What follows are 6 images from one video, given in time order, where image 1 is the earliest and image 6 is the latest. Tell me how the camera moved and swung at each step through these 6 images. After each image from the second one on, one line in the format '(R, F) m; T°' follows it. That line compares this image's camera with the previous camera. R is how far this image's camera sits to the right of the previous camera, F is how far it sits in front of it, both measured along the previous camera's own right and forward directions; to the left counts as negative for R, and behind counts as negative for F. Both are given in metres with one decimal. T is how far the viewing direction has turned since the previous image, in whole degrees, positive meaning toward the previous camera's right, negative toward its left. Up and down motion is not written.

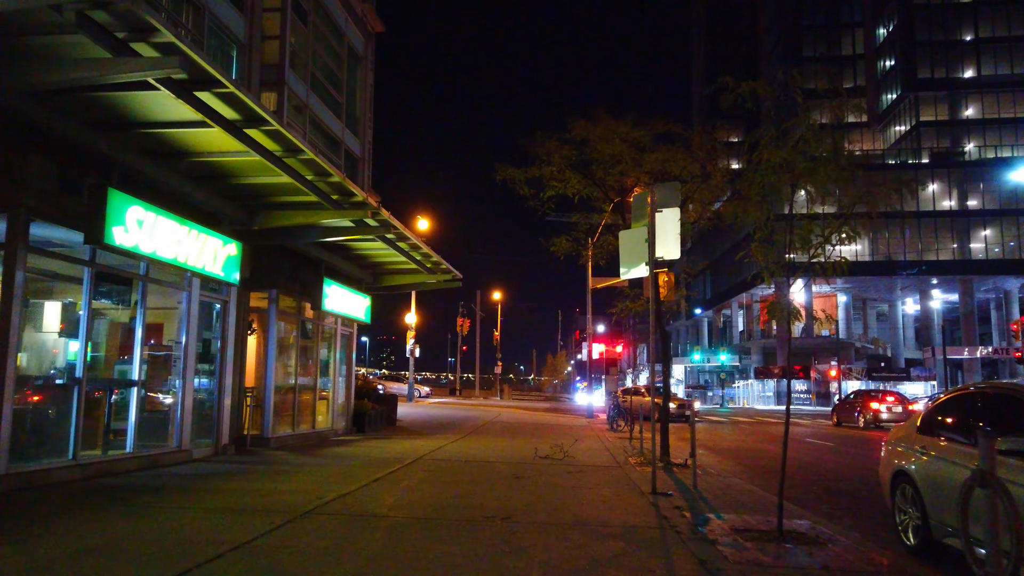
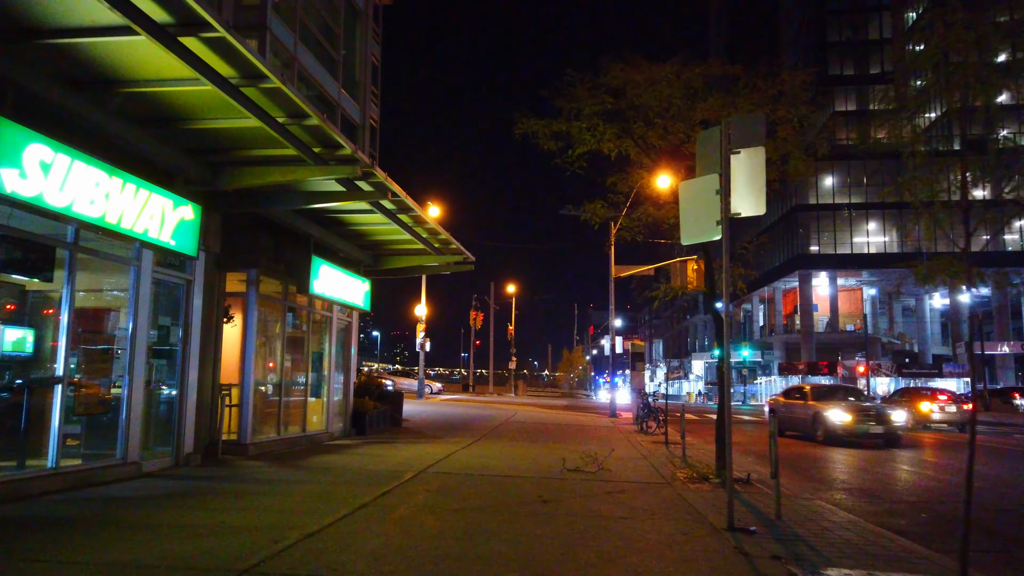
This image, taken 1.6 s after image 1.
(-0.1, +2.5) m; -1°
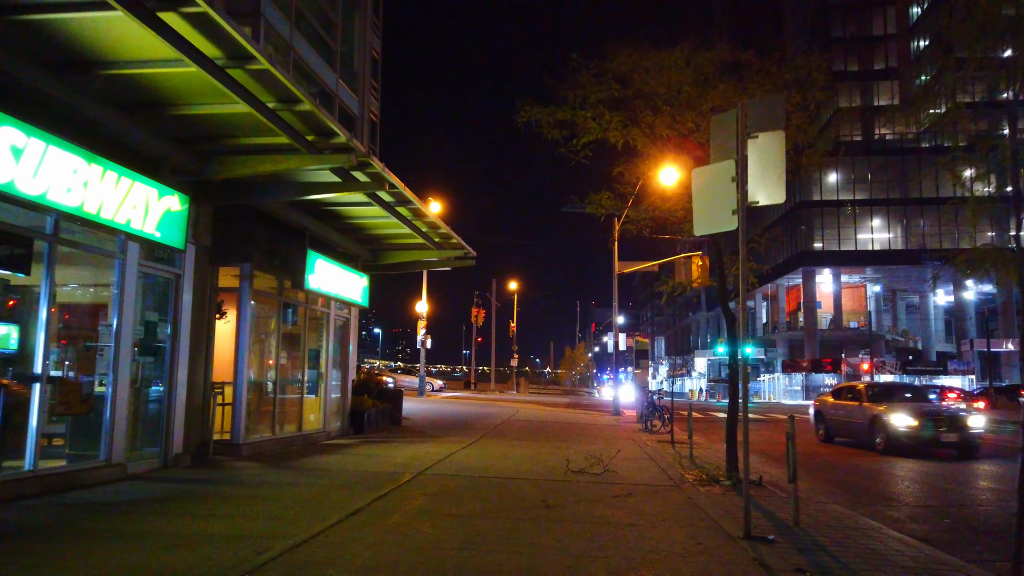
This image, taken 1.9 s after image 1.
(0.0, +0.5) m; 0°
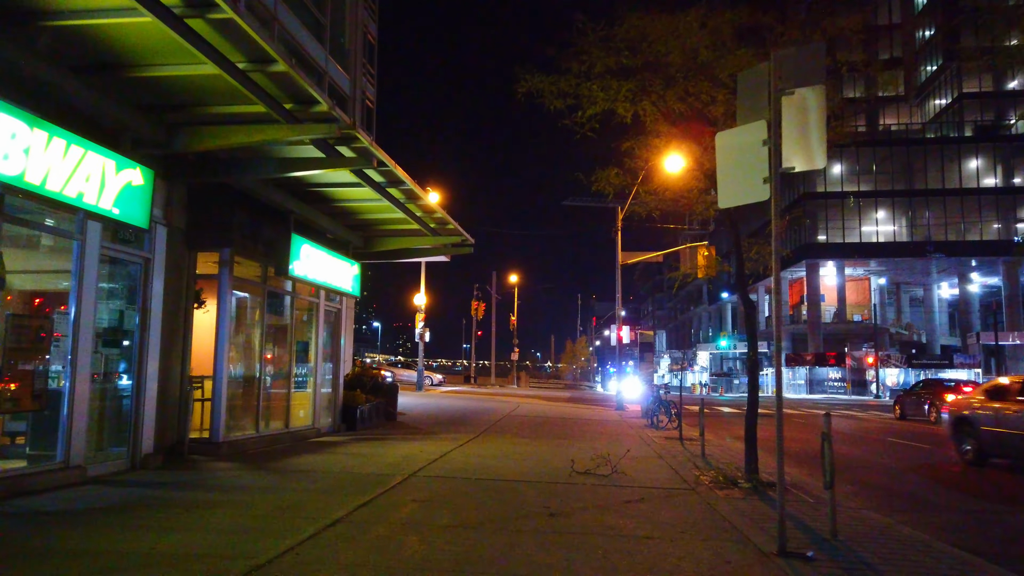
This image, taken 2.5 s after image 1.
(0.0, +0.9) m; 0°
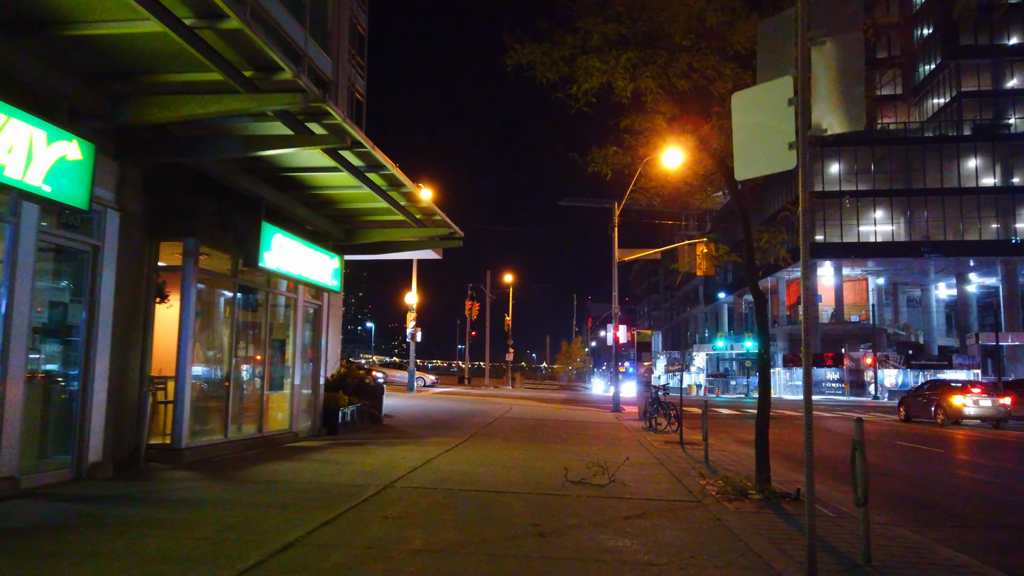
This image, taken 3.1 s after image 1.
(+0.1, +0.9) m; 0°
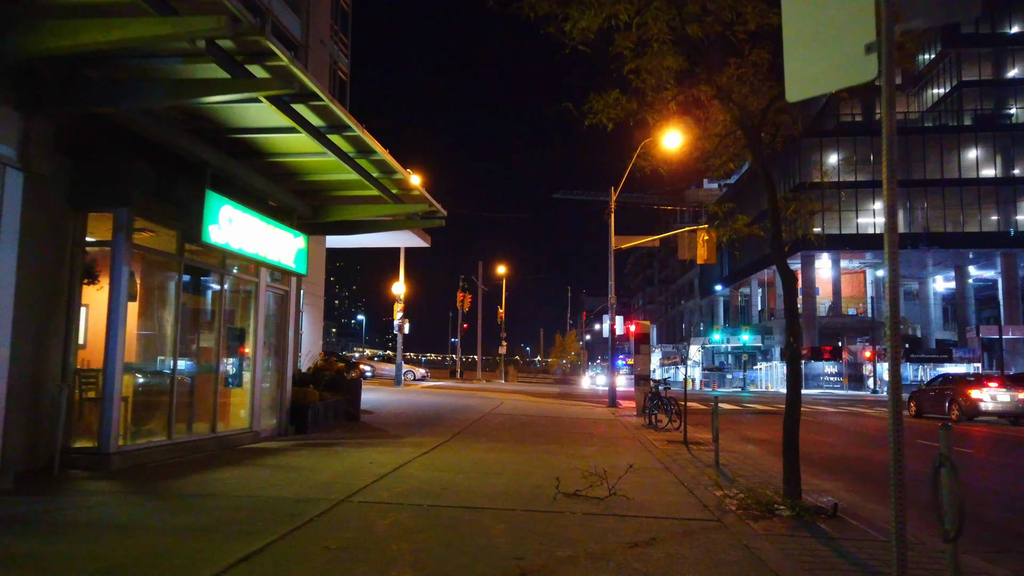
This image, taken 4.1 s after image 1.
(+0.1, +1.5) m; 0°
